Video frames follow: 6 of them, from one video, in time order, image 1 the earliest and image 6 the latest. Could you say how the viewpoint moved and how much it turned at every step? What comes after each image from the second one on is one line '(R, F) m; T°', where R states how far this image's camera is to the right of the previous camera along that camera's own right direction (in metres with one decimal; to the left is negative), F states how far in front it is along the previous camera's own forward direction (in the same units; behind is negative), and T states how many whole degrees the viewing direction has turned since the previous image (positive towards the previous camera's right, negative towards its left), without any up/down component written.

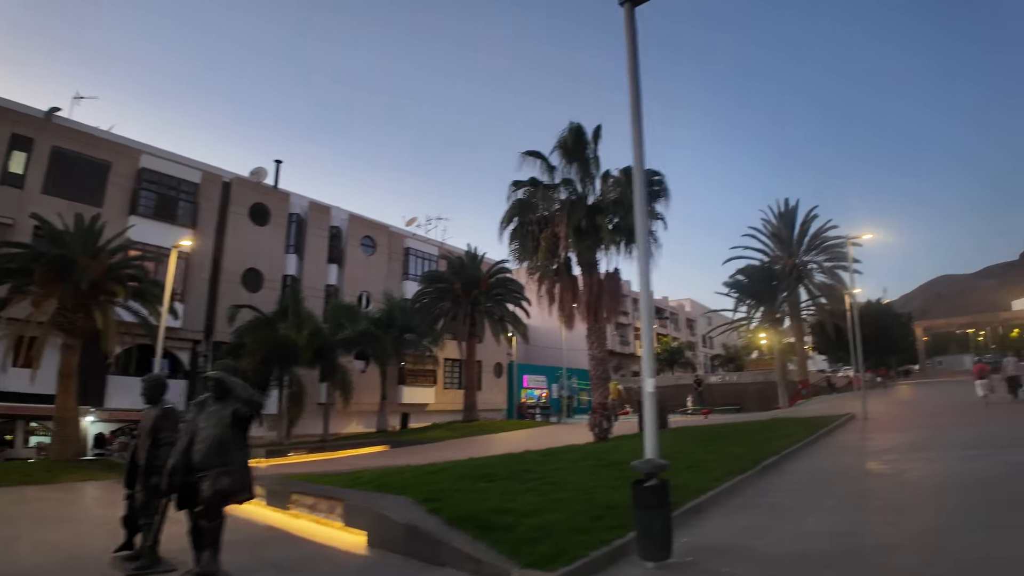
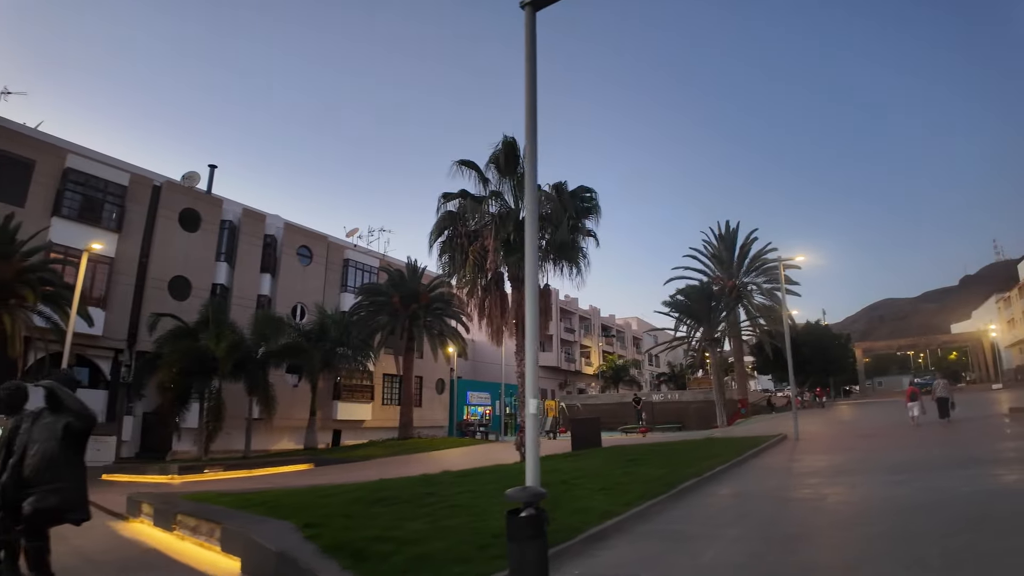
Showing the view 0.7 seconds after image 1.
(+0.9, +0.4) m; +4°
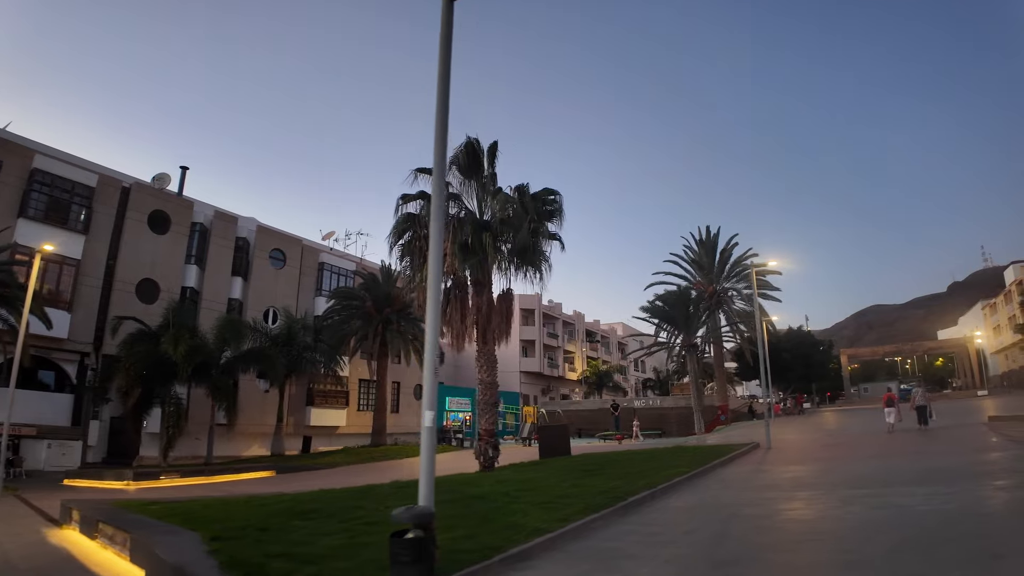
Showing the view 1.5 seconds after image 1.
(+1.0, +0.4) m; 0°
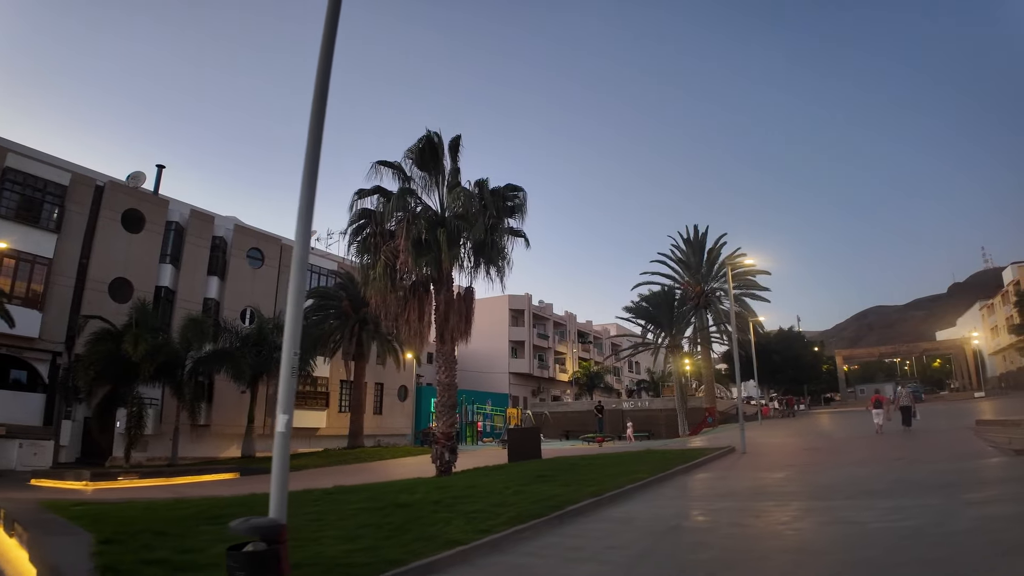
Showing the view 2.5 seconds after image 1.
(+1.3, +0.5) m; -1°
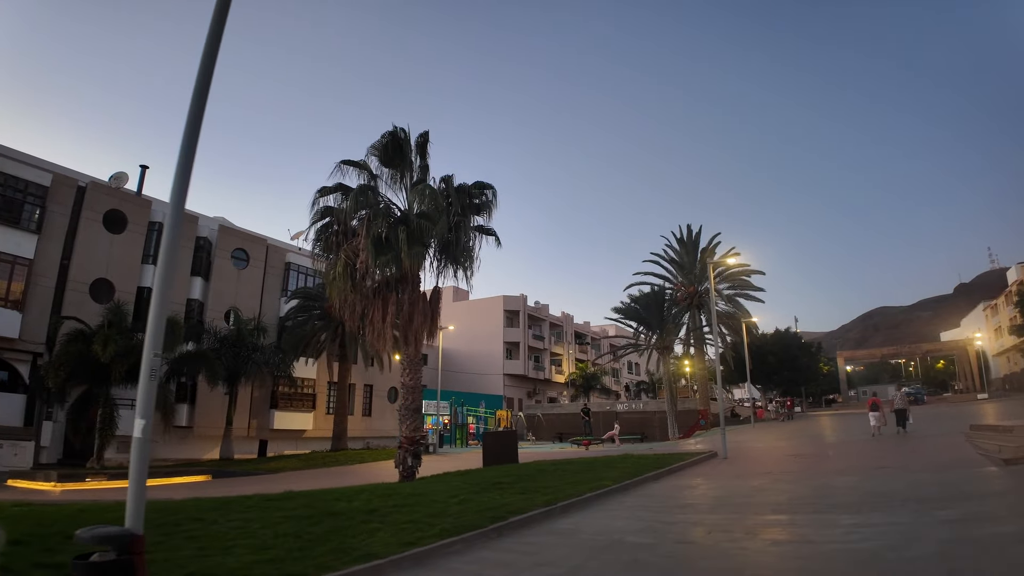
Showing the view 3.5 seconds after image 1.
(+1.2, +0.5) m; -1°
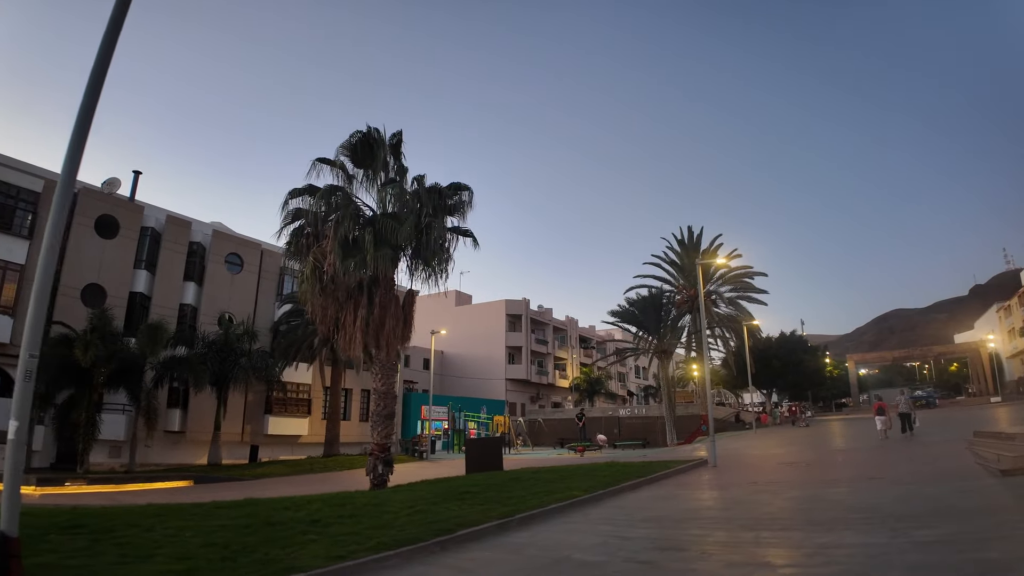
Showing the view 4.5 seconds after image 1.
(+1.1, +0.5) m; -2°
